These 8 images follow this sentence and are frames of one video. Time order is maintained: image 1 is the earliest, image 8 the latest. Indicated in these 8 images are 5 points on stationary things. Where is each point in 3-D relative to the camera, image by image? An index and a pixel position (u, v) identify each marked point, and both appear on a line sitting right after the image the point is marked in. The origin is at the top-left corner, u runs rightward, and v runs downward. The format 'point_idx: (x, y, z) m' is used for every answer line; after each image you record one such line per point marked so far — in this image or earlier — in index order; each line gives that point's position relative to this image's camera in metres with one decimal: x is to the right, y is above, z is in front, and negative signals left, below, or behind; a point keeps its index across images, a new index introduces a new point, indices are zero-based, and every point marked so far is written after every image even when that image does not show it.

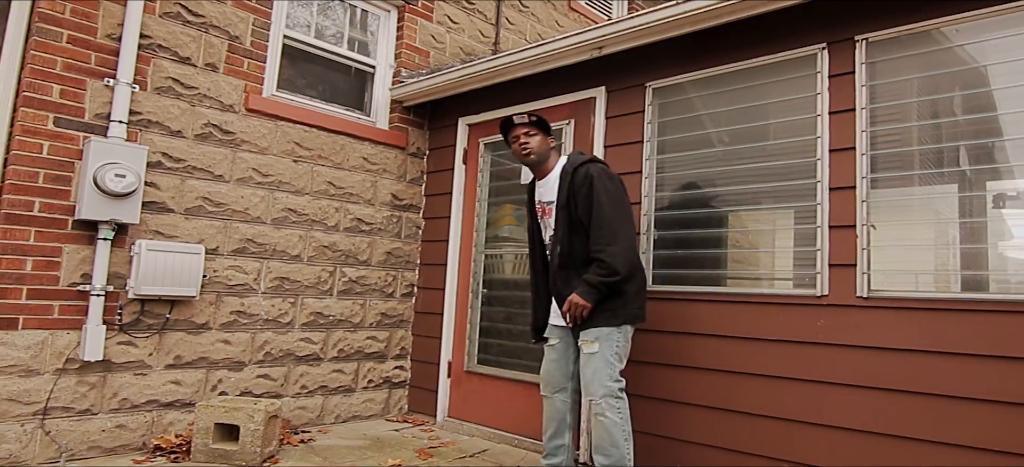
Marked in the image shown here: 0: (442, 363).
0: (-0.4, -0.9, +4.1) m
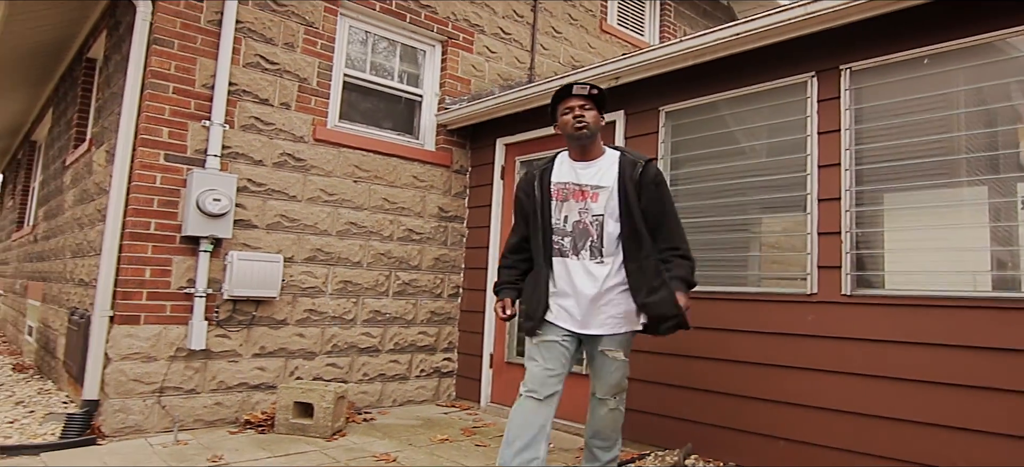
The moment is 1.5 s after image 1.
0: (-0.2, -0.9, +4.7) m
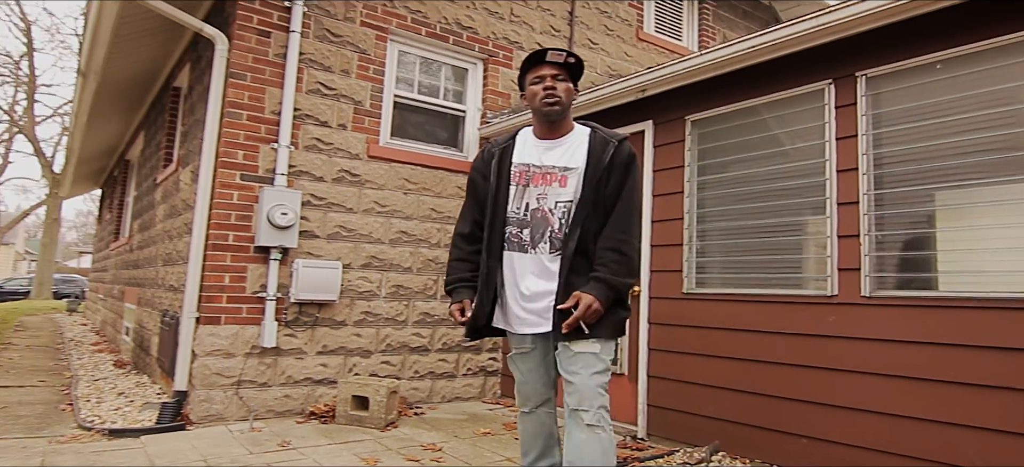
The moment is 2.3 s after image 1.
0: (+0.1, -1.0, +5.1) m
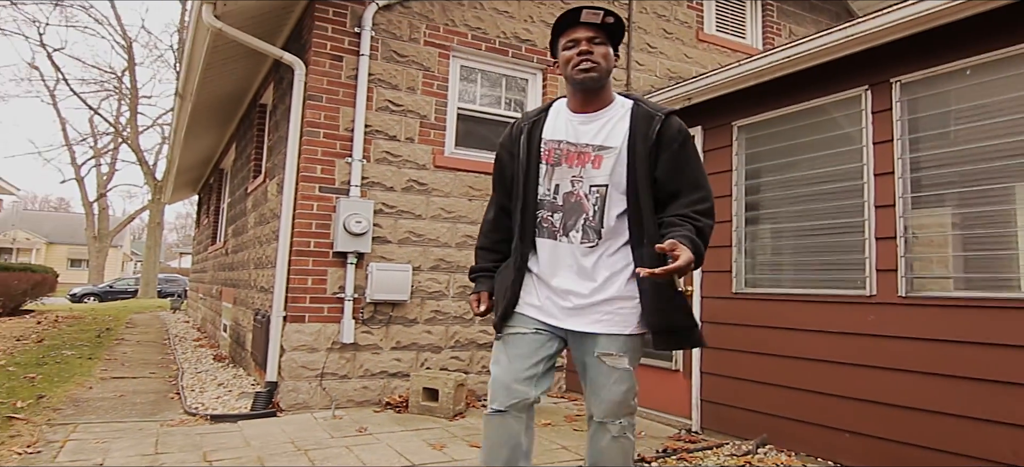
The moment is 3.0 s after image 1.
0: (+0.6, -1.0, +5.3) m
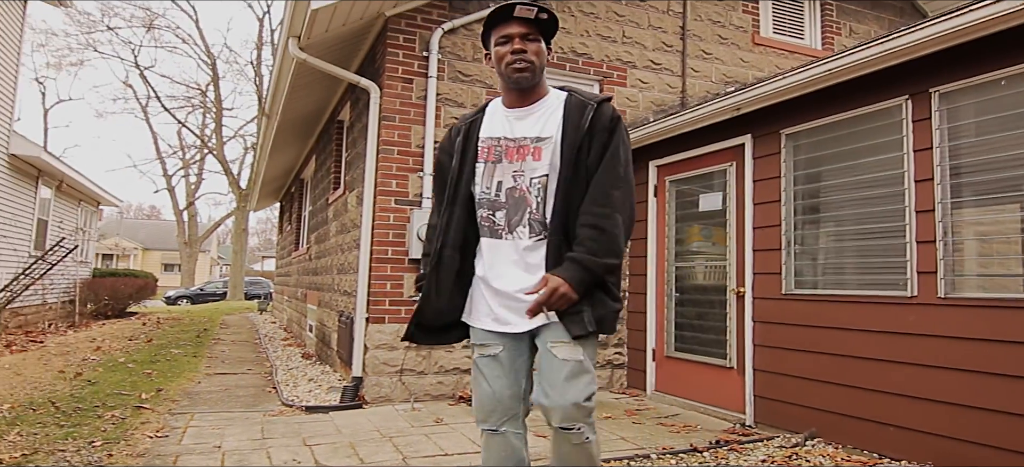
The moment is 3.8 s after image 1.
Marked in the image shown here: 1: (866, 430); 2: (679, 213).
0: (+1.2, -1.0, +5.6) m
1: (+2.0, -1.1, +3.7) m
2: (+1.4, +0.2, +5.4) m
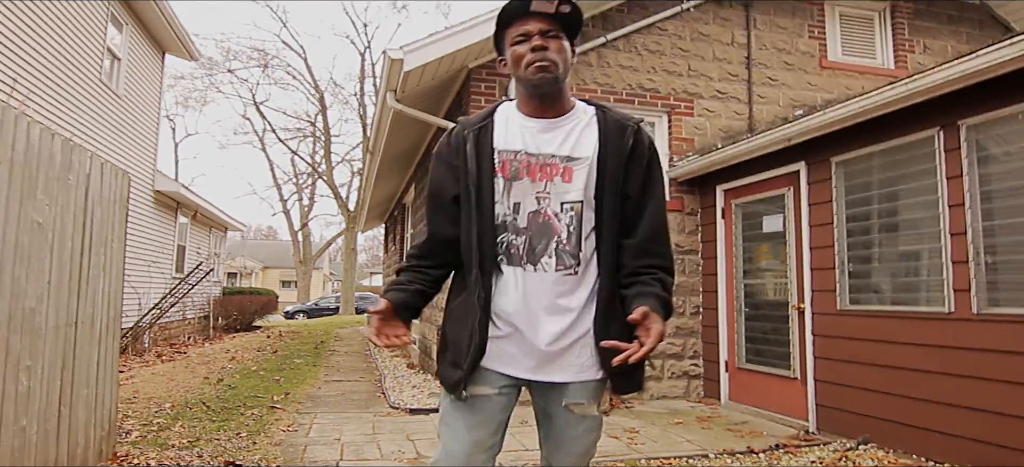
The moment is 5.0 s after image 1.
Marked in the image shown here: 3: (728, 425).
0: (+1.9, -1.2, +5.9) m
1: (+2.5, -1.2, +4.0) m
2: (+2.1, 0.0, +5.7) m
3: (+1.7, -1.5, +5.1) m
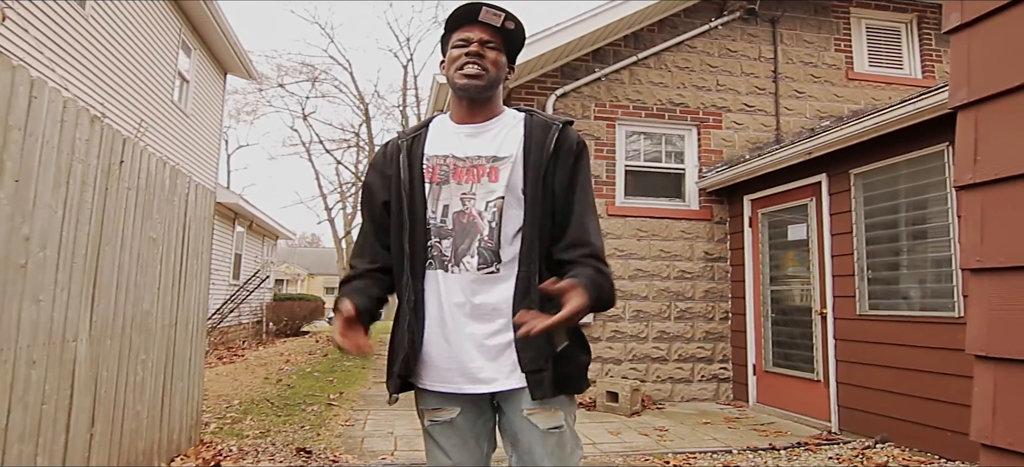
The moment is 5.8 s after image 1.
0: (+2.3, -1.3, +6.2) m
1: (+2.7, -1.3, +4.2) m
2: (+2.4, -0.1, +6.0) m
3: (+2.0, -1.6, +5.4) m
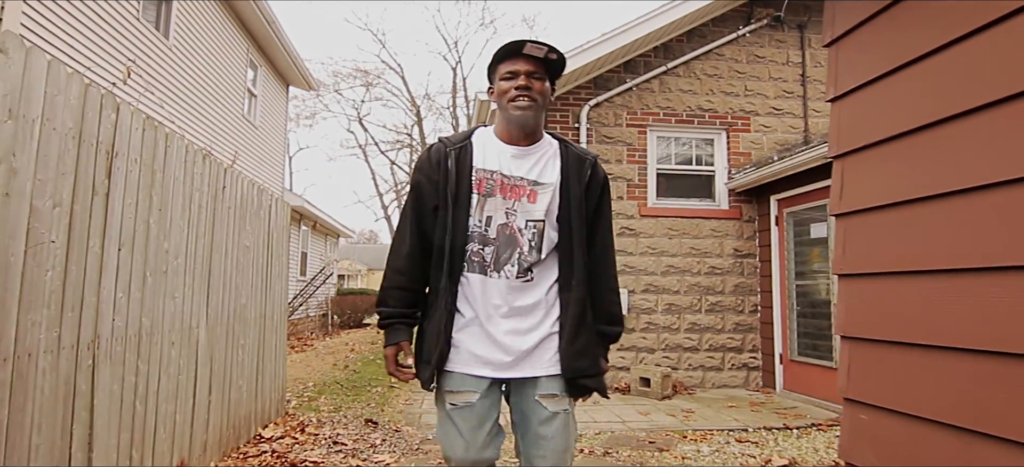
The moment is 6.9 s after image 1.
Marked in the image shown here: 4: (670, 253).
0: (+2.7, -1.2, +6.6) m
1: (+3.0, -1.3, +4.6) m
2: (+2.8, 0.0, +6.4) m
3: (+2.4, -1.6, +5.8) m
4: (+1.8, -0.2, +7.2) m
